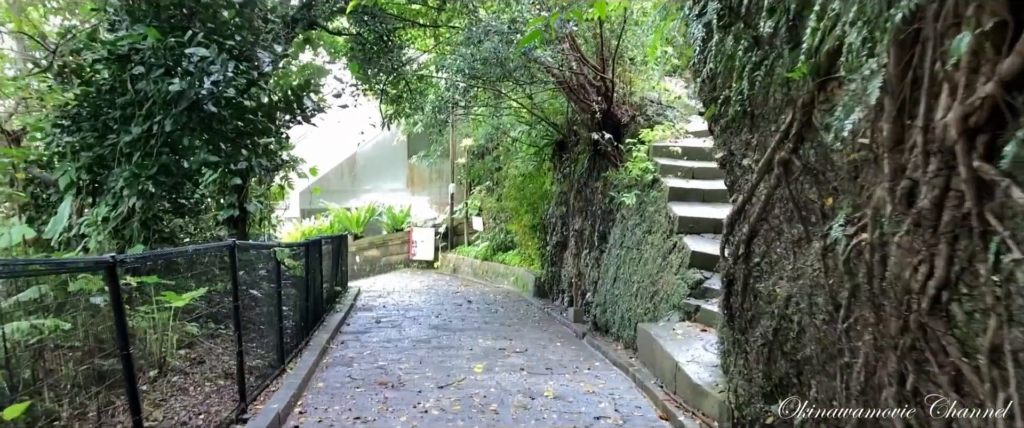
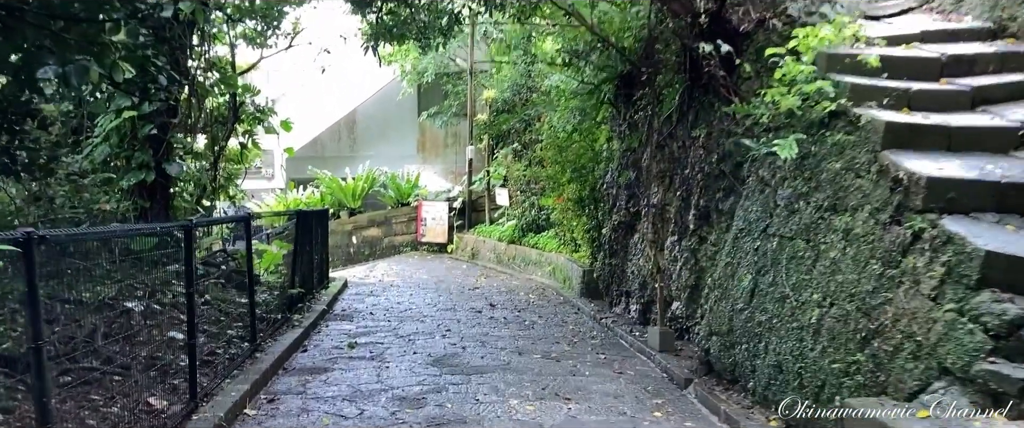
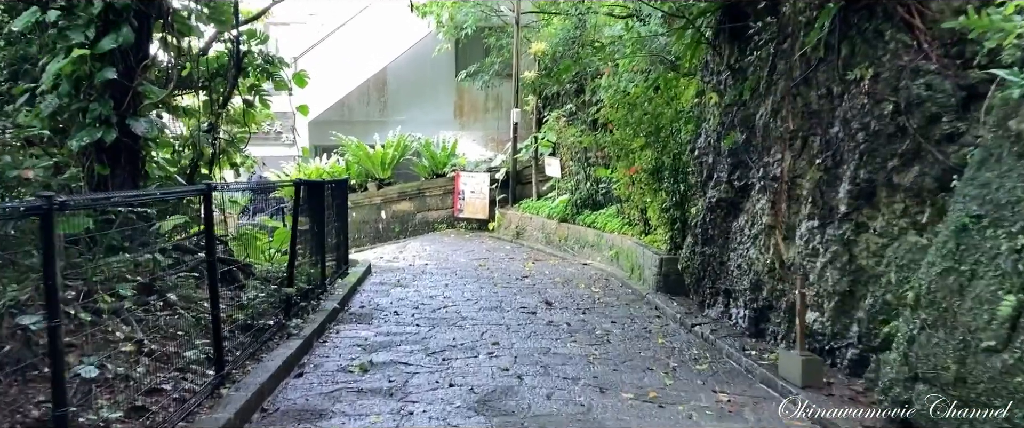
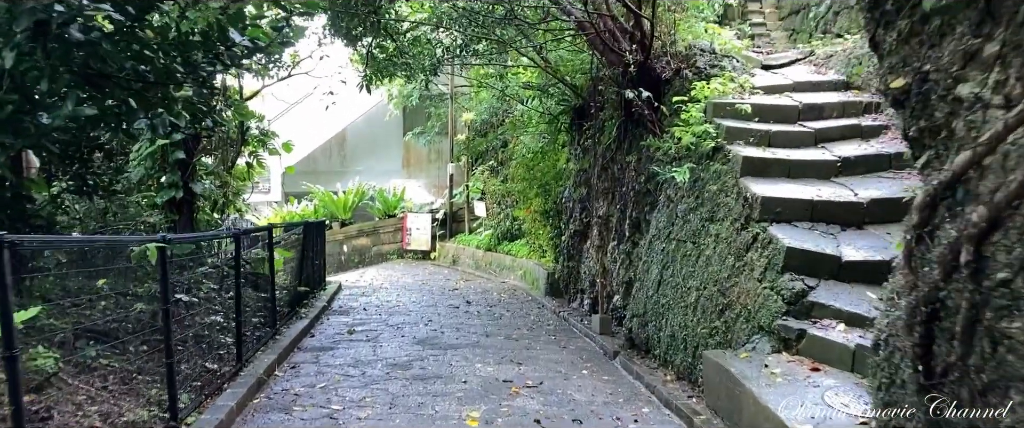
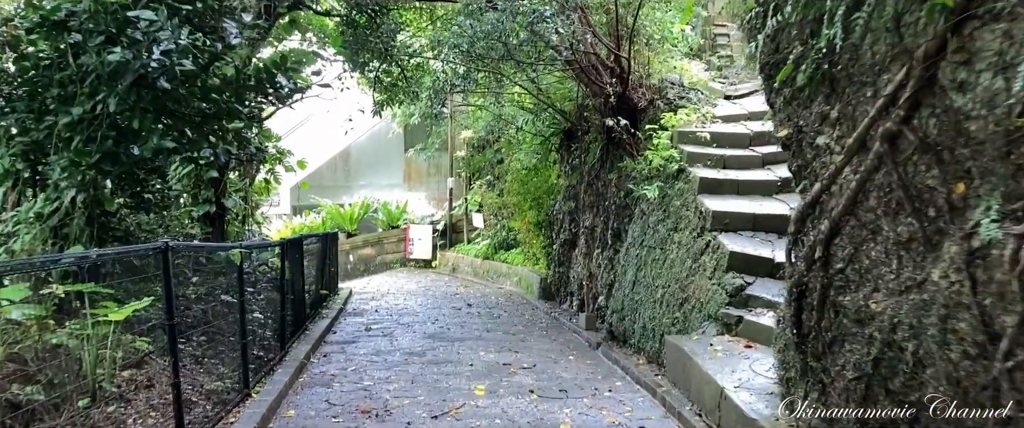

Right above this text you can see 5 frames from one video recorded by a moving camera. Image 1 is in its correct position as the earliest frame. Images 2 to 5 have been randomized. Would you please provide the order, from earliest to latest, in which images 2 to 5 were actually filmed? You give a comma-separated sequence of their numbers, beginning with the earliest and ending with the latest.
5, 4, 2, 3
